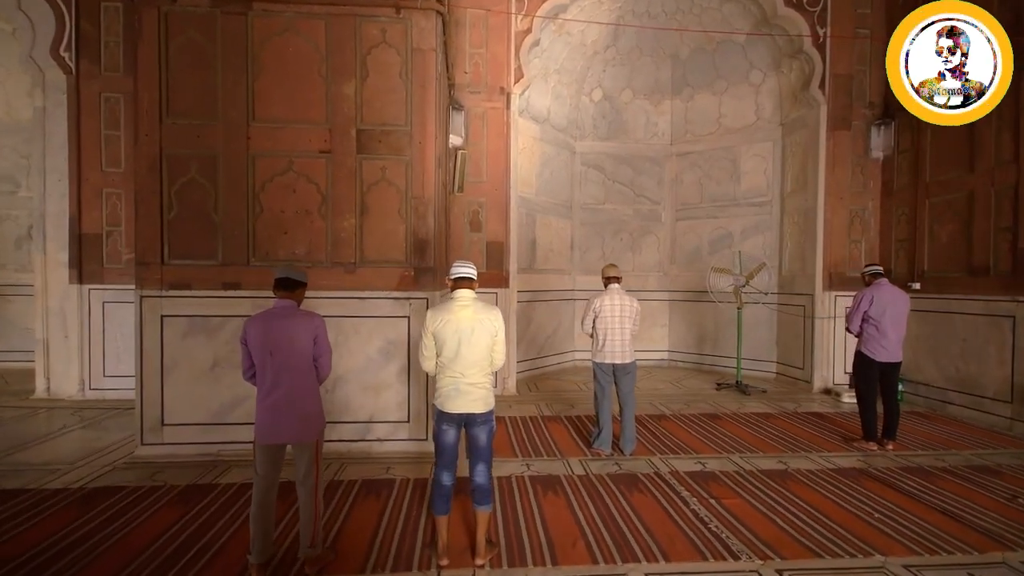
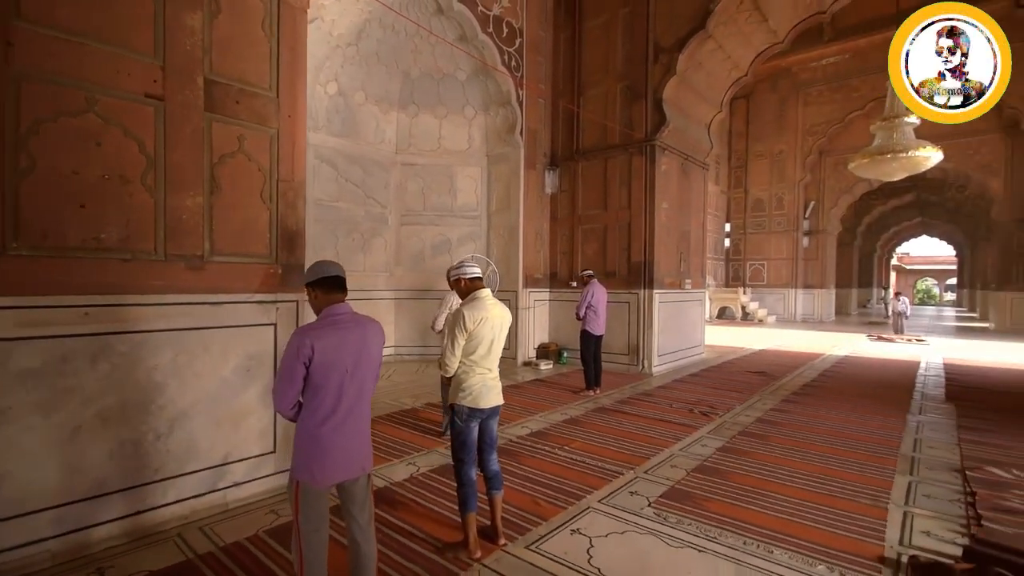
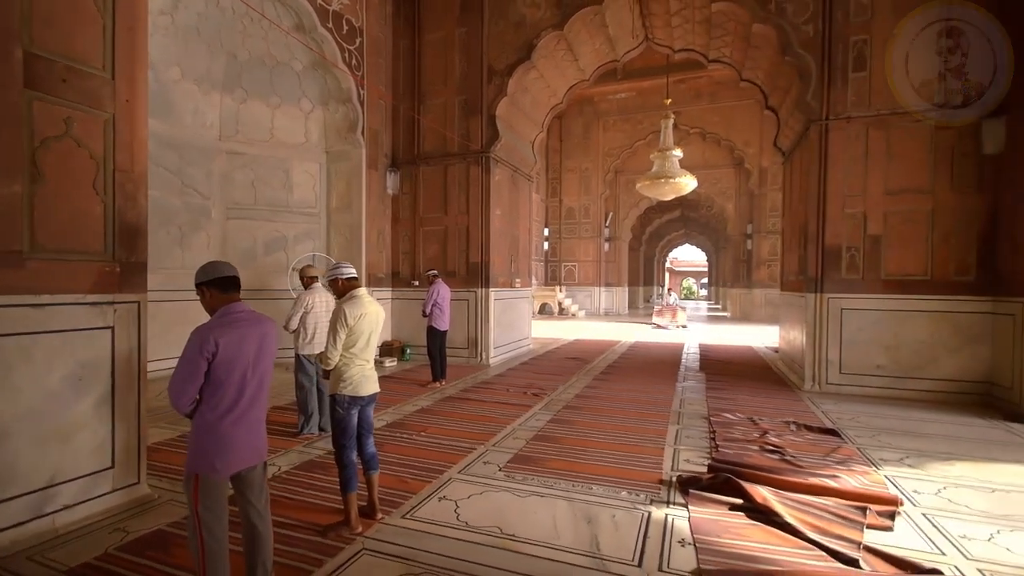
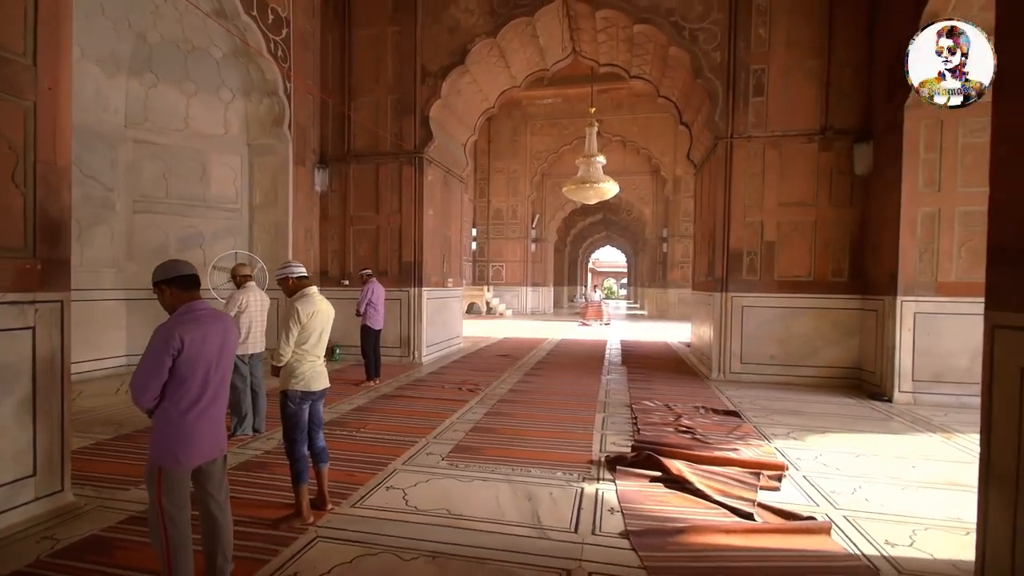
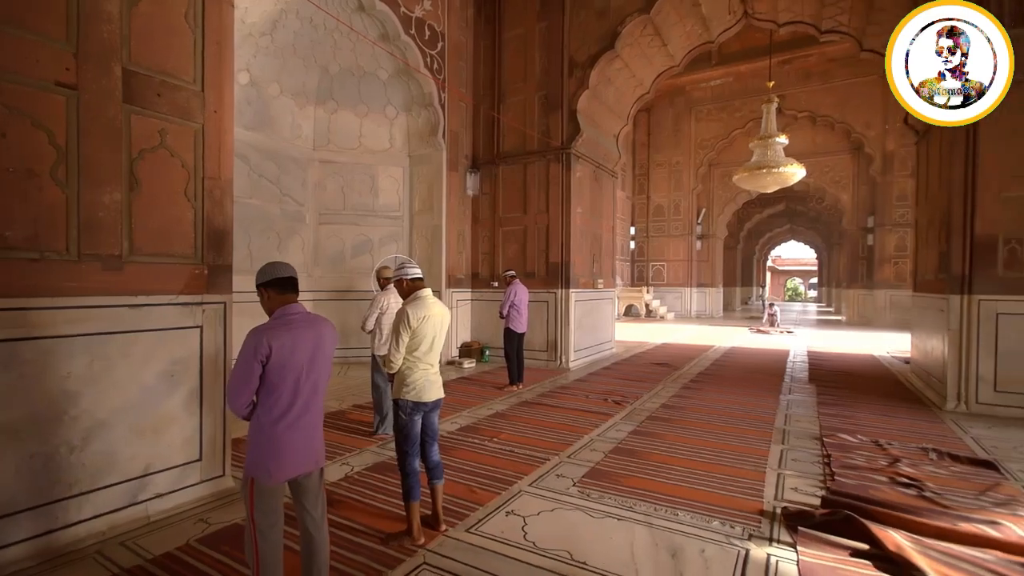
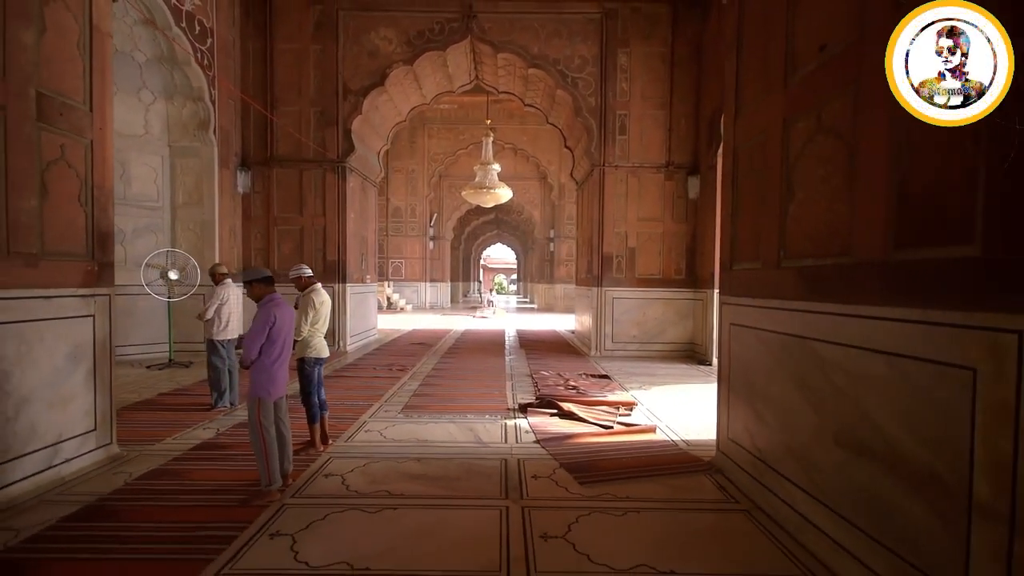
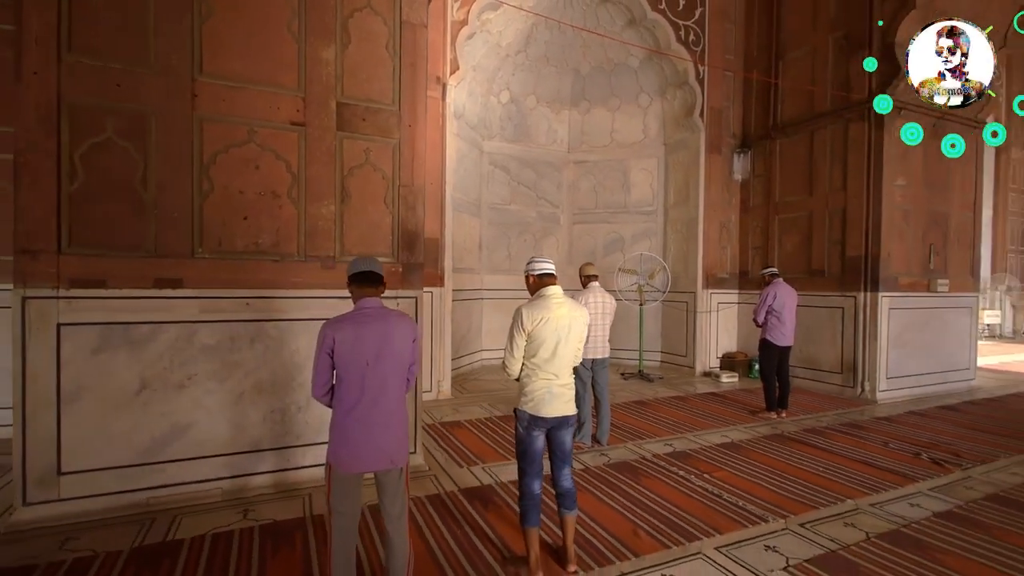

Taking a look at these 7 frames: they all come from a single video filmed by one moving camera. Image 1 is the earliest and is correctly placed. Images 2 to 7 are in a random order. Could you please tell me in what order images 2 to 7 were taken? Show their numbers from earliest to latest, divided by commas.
7, 2, 5, 3, 4, 6
